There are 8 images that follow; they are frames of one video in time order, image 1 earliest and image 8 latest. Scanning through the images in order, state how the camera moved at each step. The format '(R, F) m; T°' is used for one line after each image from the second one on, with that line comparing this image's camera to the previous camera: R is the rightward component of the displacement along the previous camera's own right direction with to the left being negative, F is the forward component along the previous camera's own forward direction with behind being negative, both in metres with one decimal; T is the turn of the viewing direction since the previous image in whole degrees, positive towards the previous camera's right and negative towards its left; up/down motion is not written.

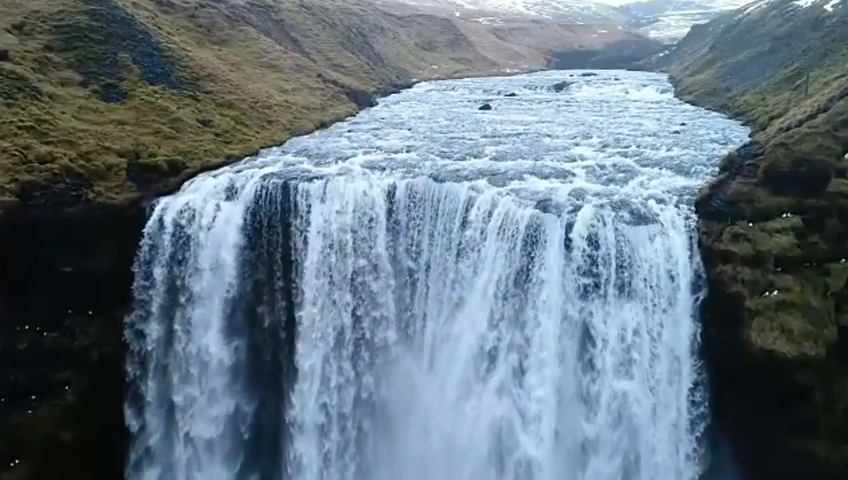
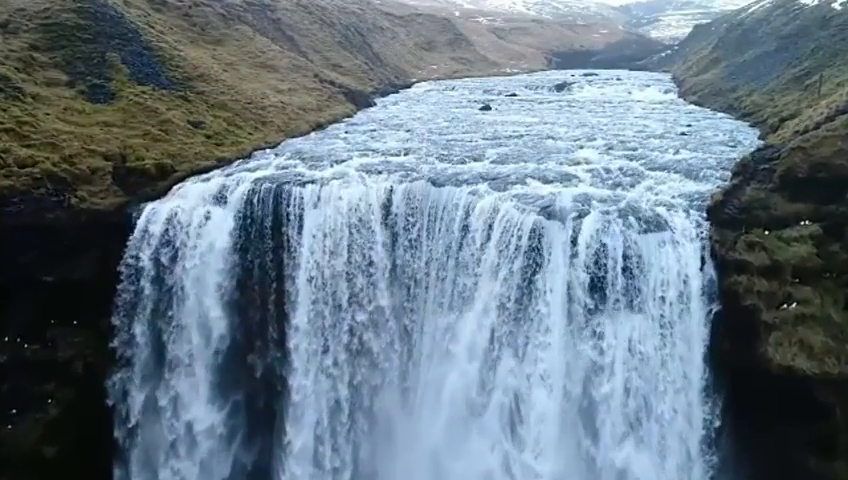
(+0.1, +1.4) m; 0°
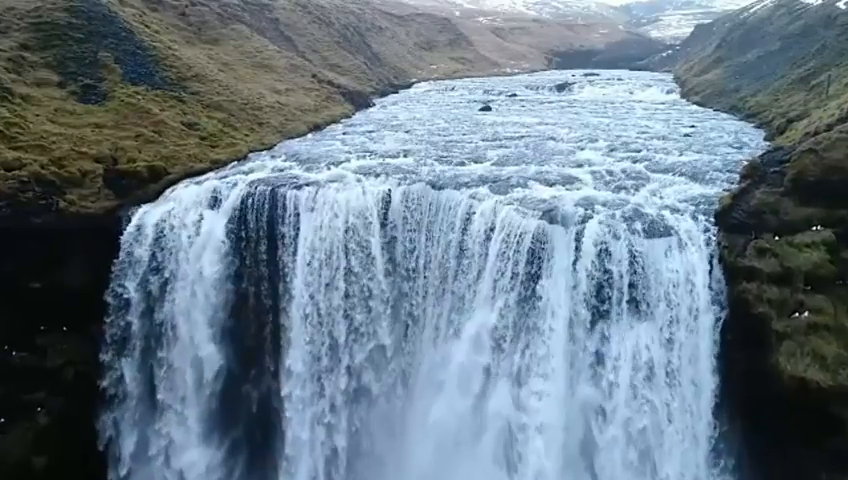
(0.0, +0.8) m; 0°
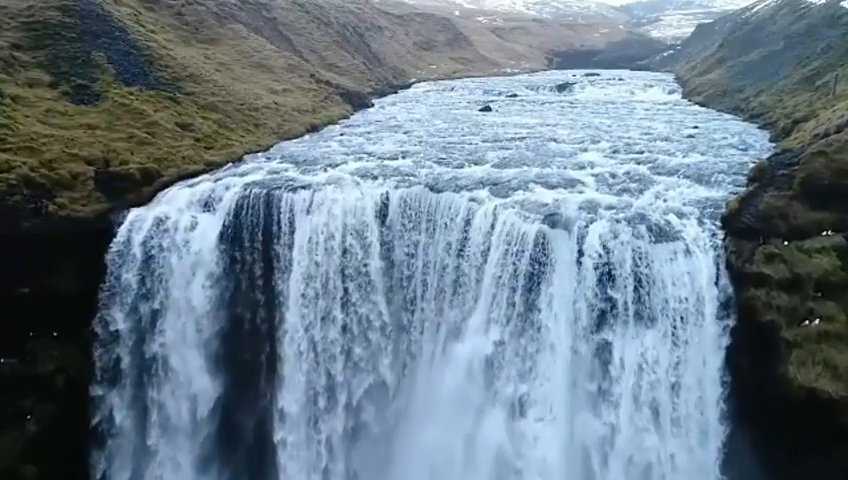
(0.0, +0.7) m; 0°
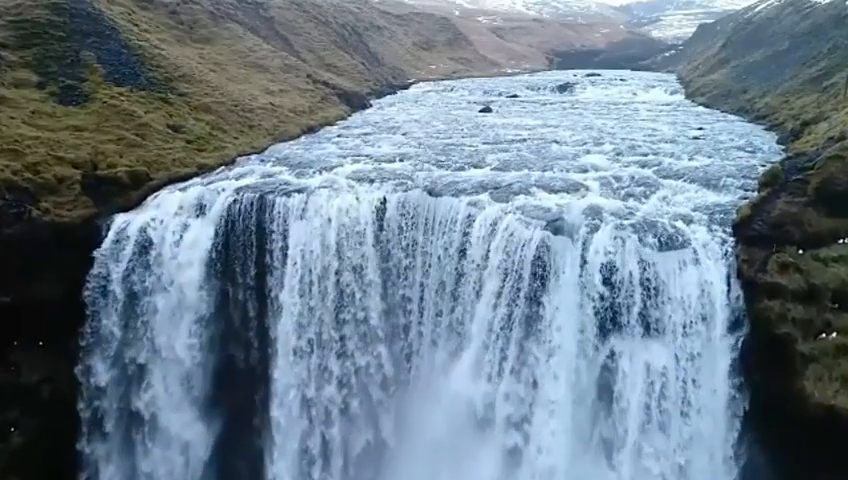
(+0.1, +1.0) m; 0°
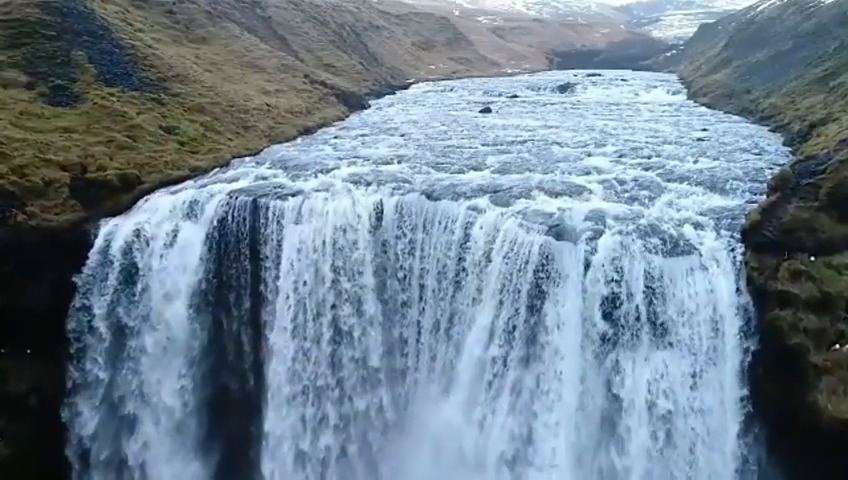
(+0.1, +0.8) m; 0°
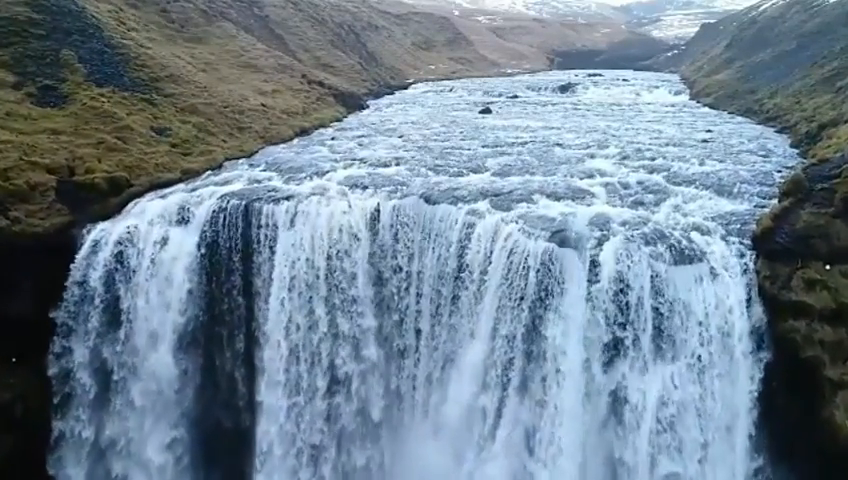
(+0.1, +0.9) m; 0°
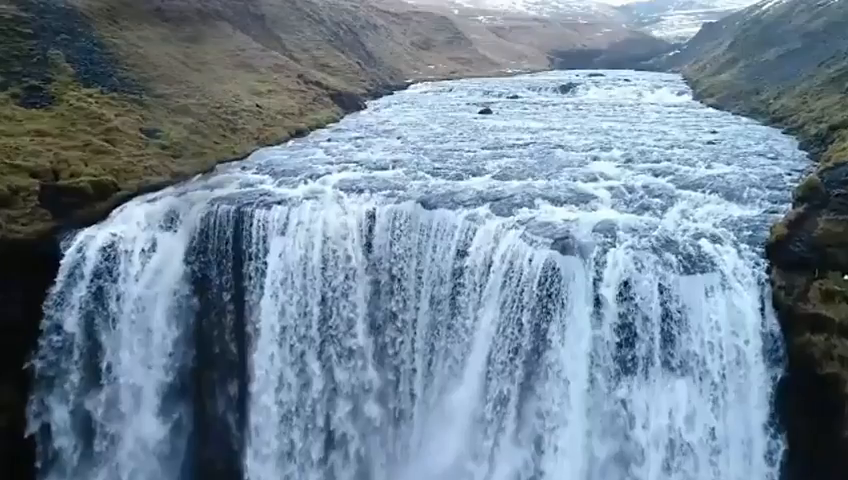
(+0.1, +1.1) m; 0°
